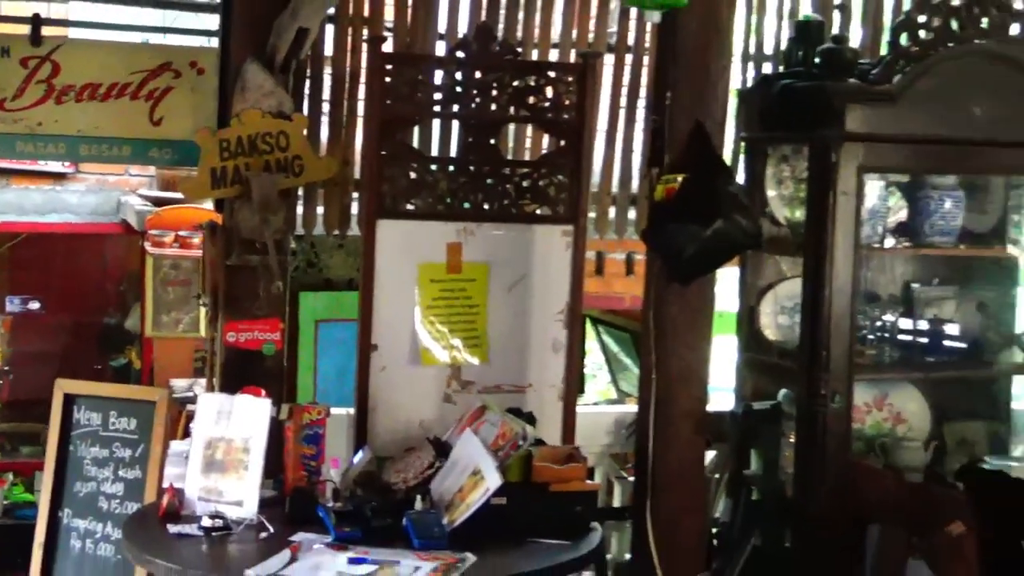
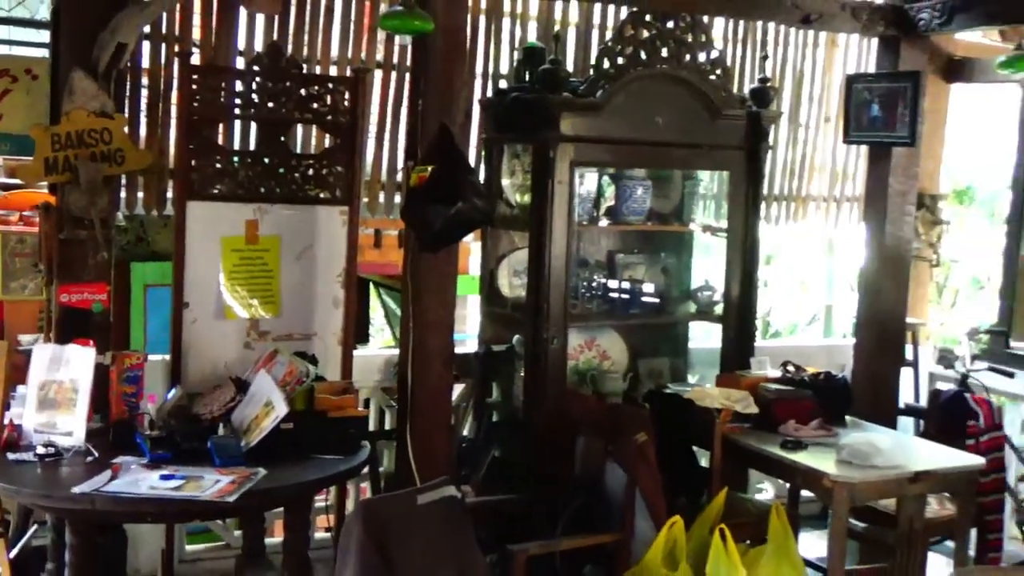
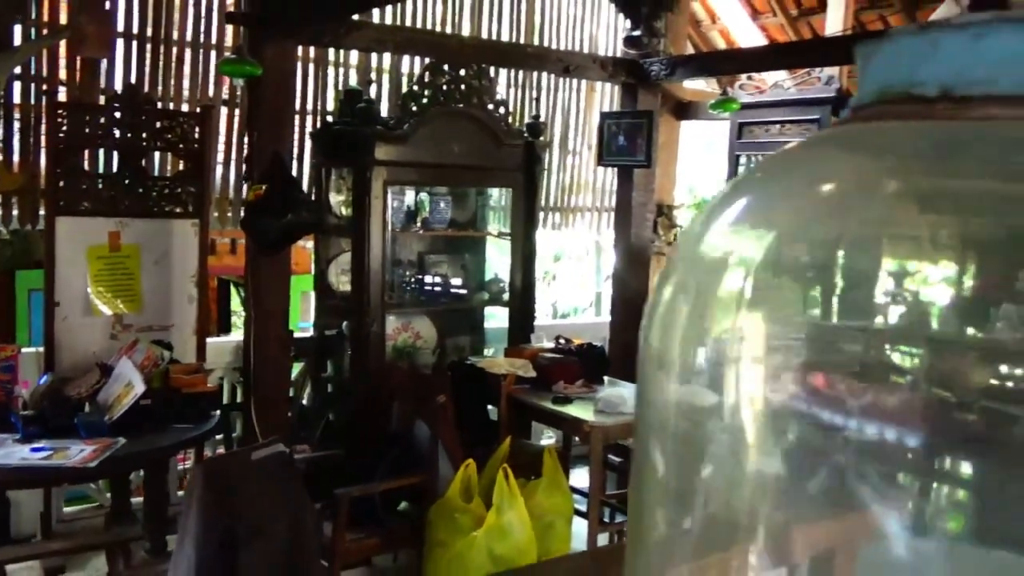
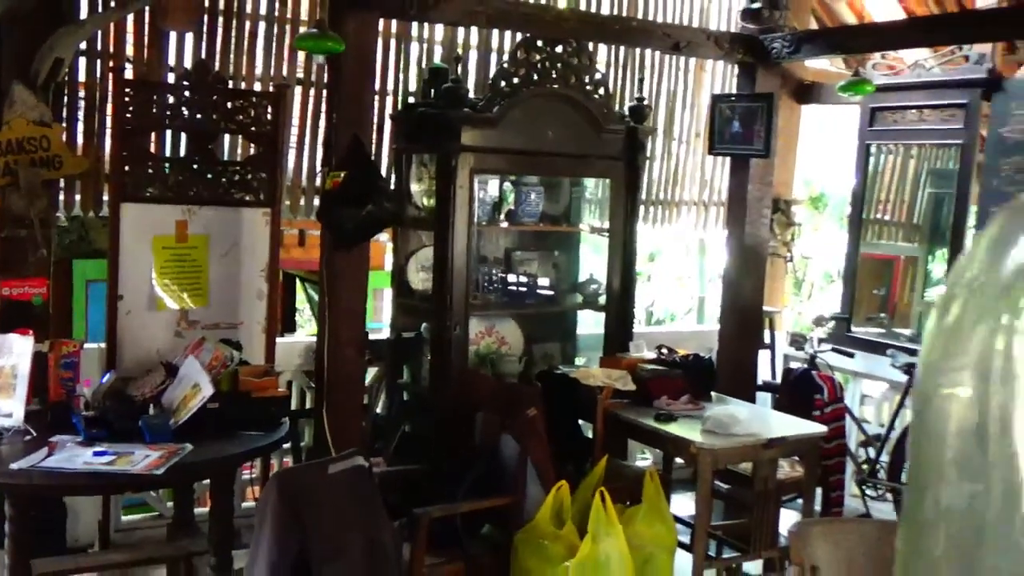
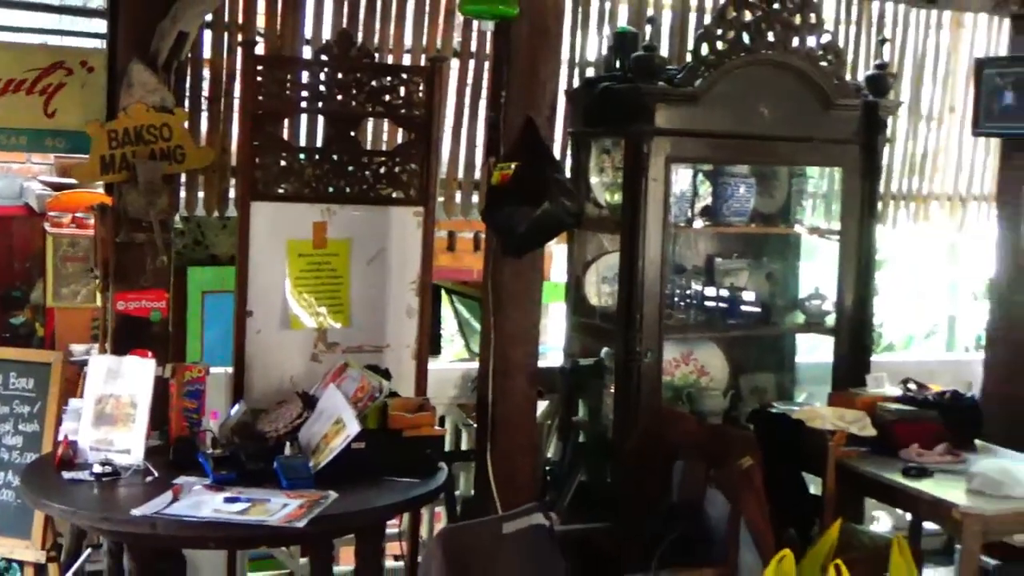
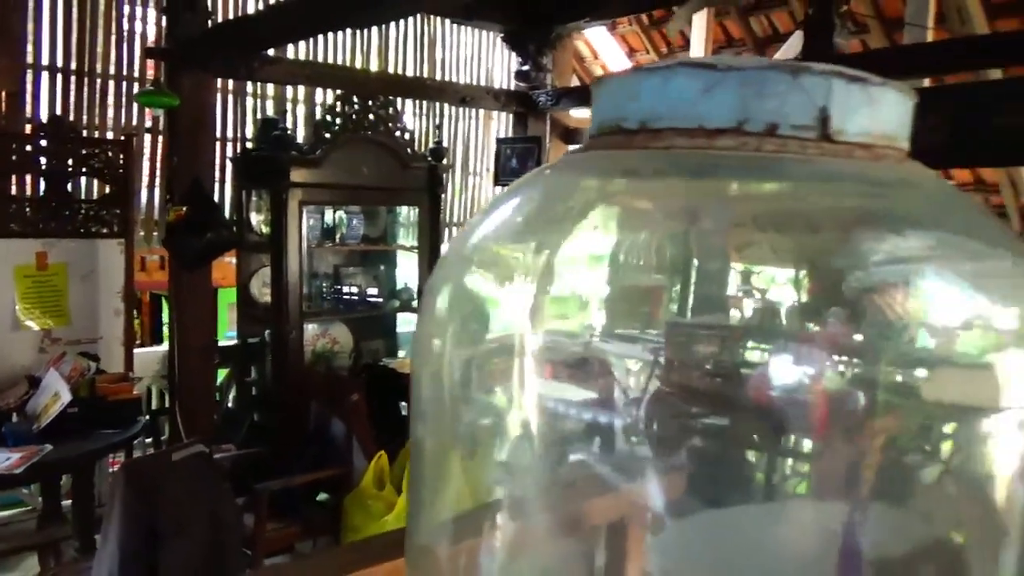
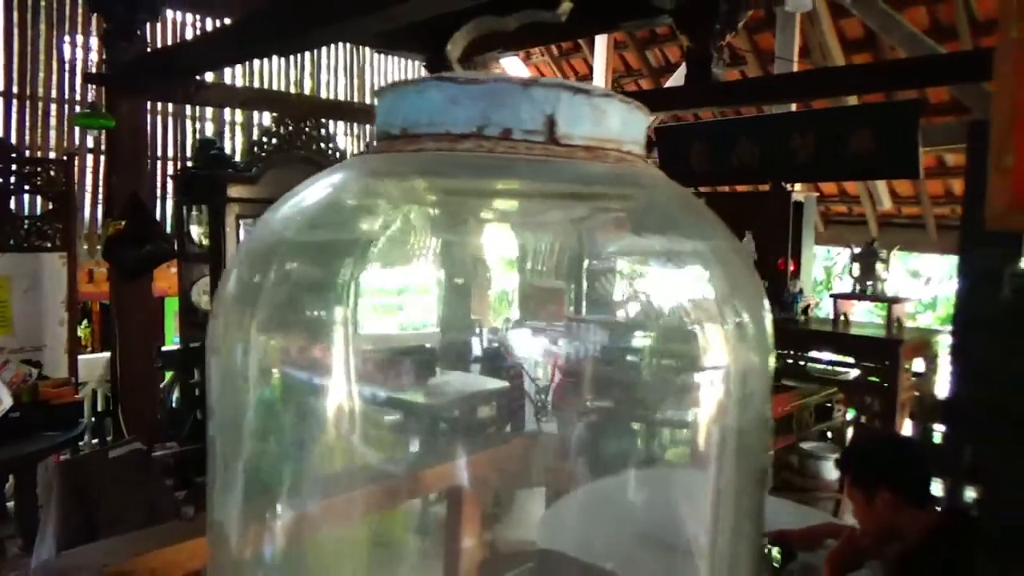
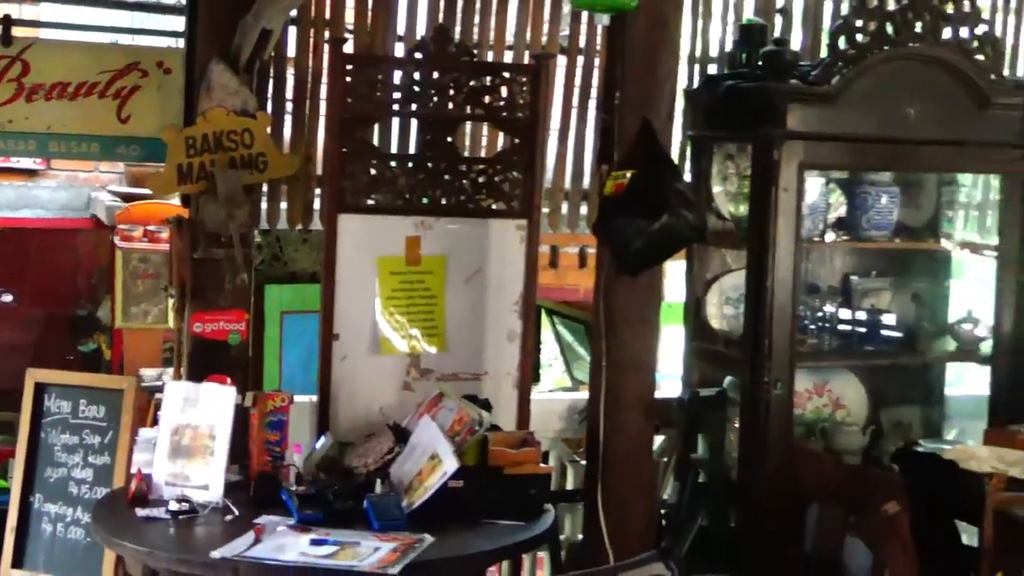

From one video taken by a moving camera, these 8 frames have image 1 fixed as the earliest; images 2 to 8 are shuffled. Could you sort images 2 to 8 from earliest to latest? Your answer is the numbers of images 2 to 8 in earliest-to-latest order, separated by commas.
8, 5, 2, 4, 3, 6, 7
